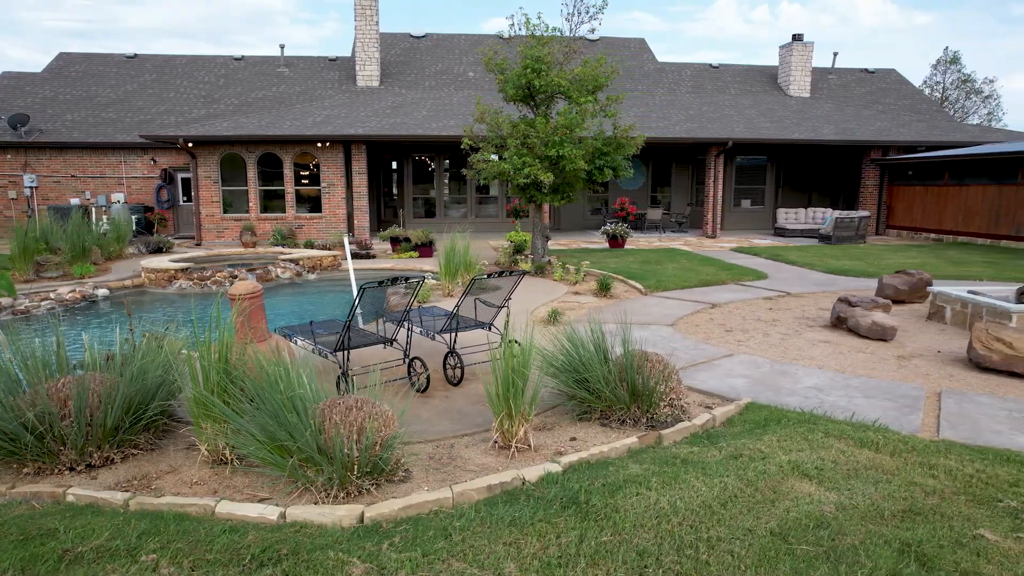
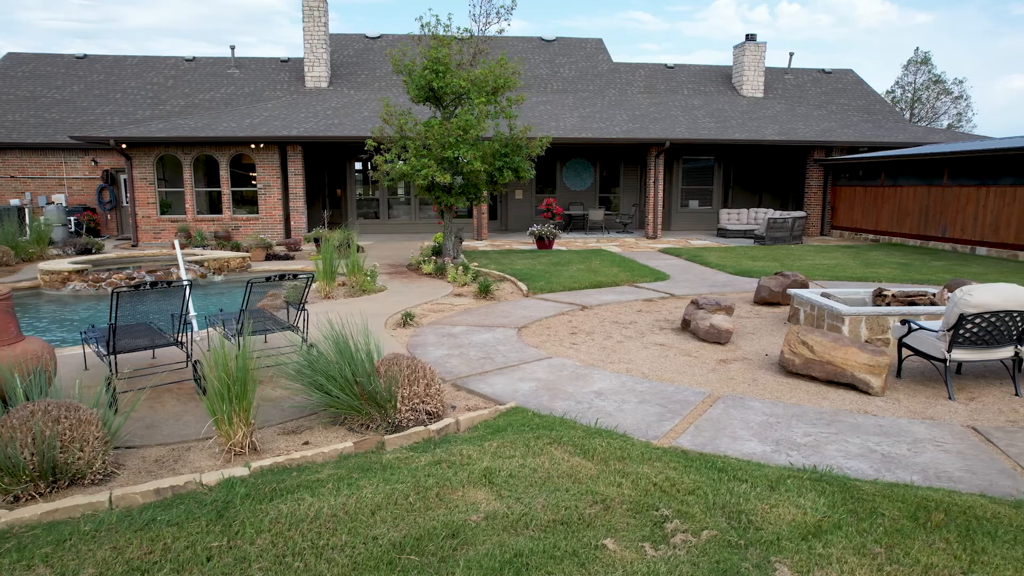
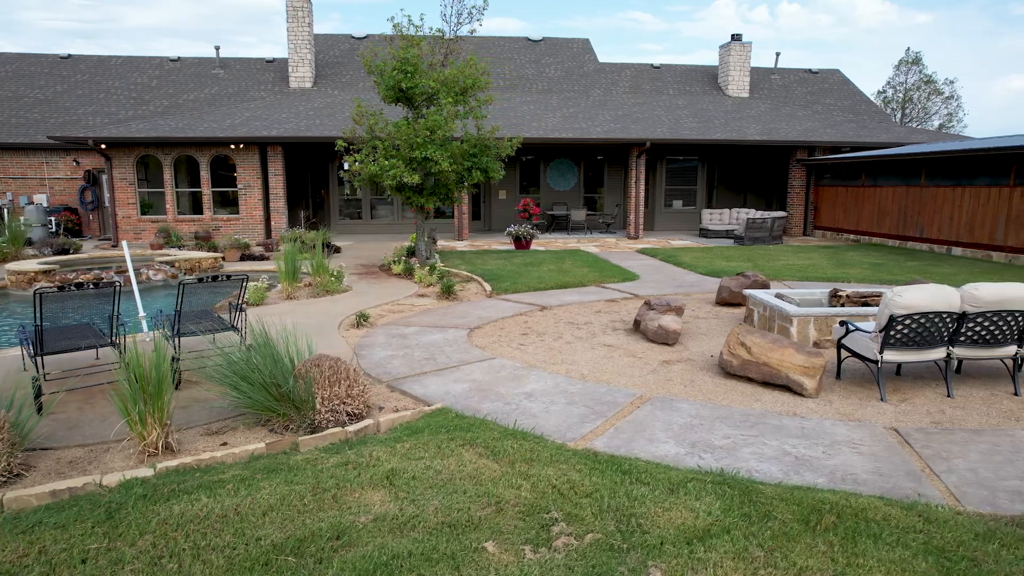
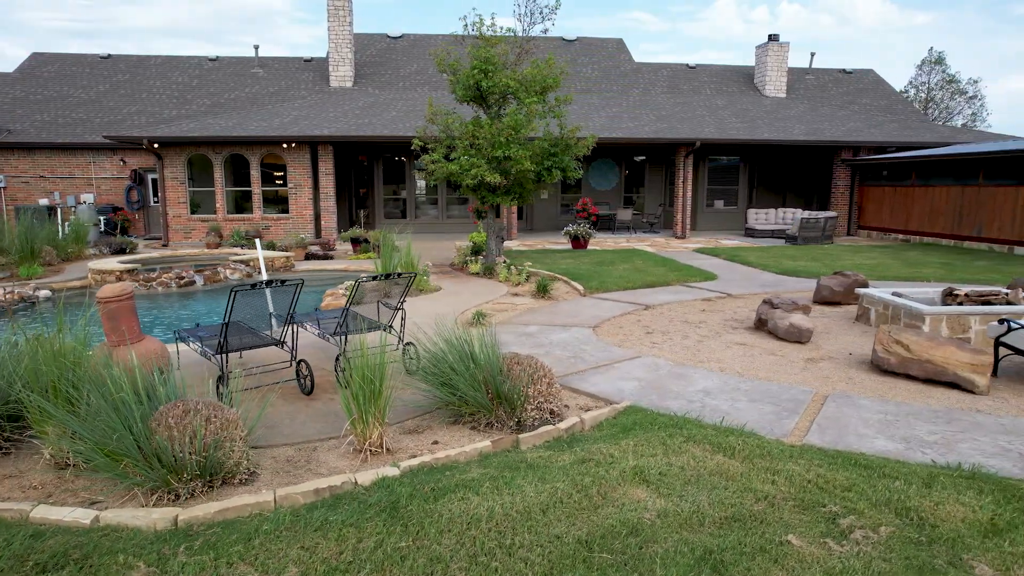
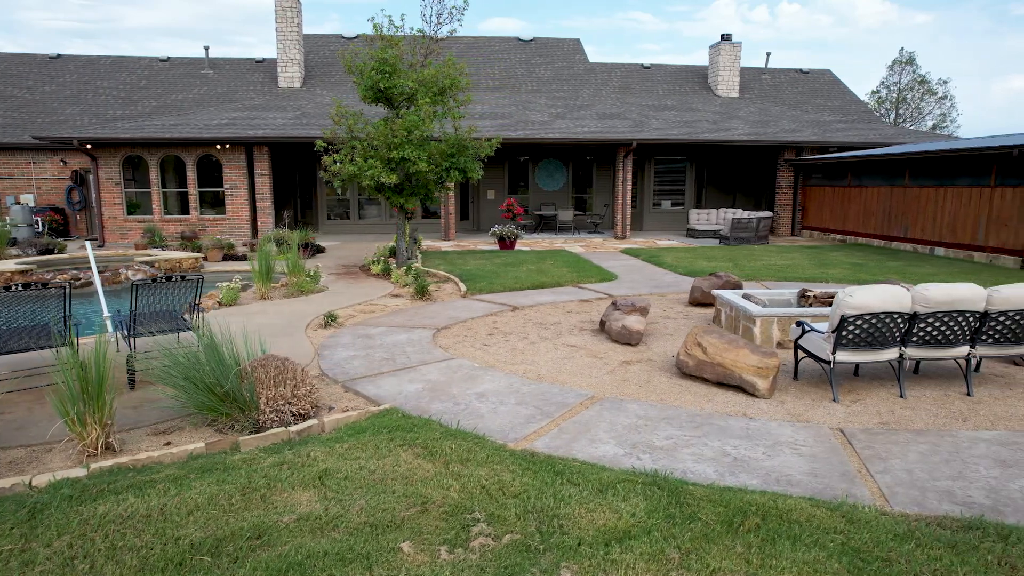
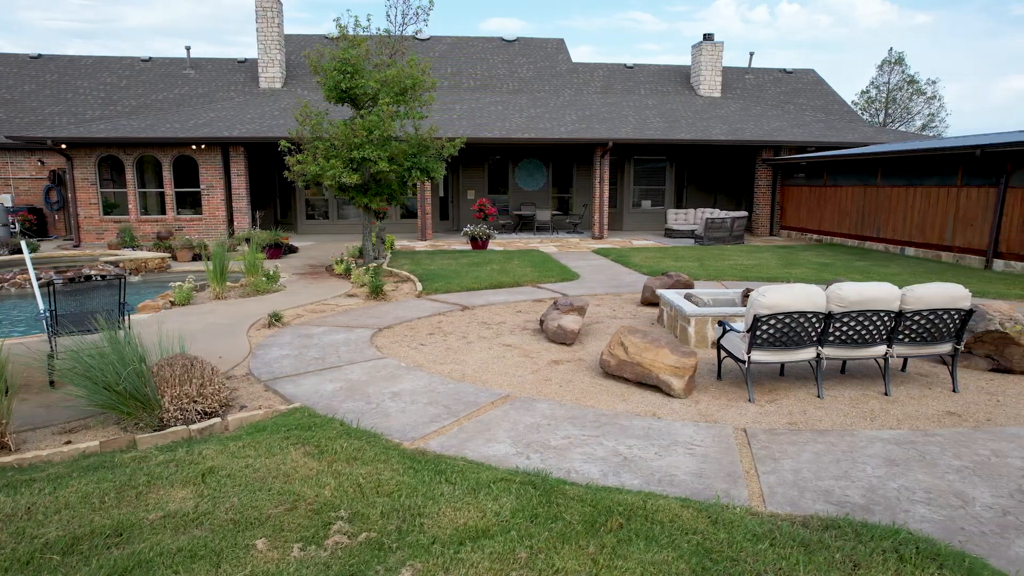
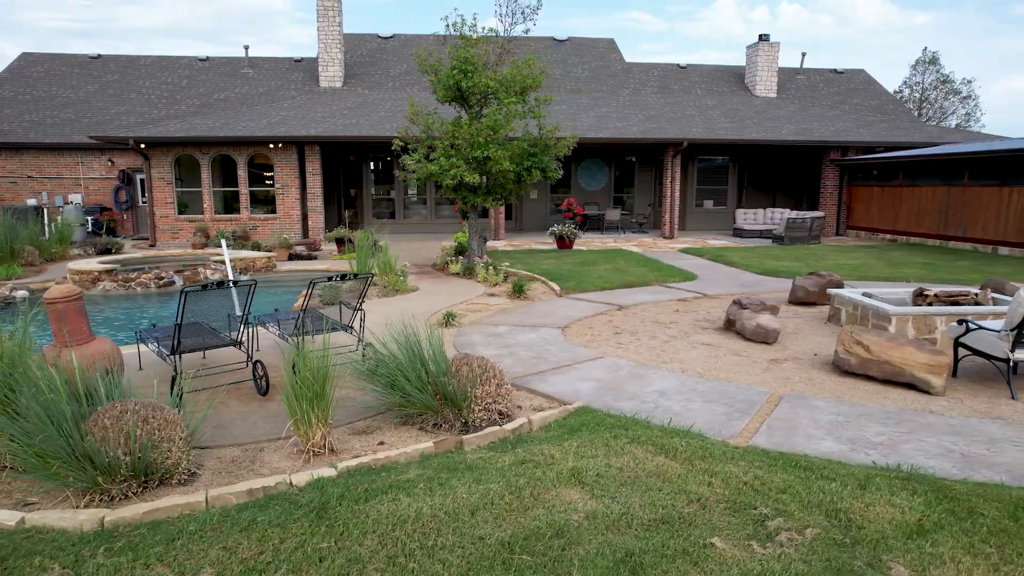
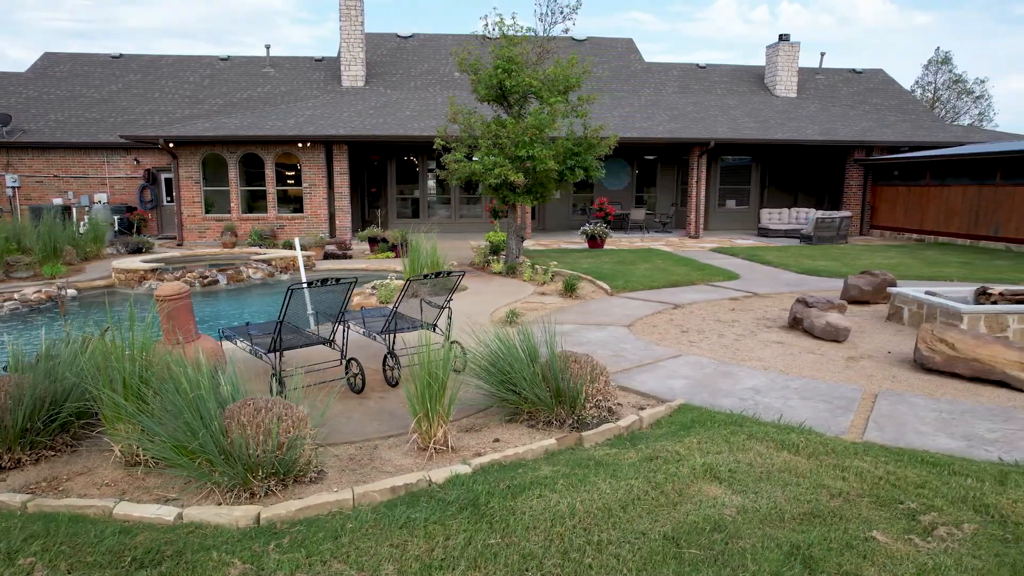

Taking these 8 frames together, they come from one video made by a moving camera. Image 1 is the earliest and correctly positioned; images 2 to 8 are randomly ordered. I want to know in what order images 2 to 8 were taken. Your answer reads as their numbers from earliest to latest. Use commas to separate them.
8, 4, 7, 2, 3, 5, 6
